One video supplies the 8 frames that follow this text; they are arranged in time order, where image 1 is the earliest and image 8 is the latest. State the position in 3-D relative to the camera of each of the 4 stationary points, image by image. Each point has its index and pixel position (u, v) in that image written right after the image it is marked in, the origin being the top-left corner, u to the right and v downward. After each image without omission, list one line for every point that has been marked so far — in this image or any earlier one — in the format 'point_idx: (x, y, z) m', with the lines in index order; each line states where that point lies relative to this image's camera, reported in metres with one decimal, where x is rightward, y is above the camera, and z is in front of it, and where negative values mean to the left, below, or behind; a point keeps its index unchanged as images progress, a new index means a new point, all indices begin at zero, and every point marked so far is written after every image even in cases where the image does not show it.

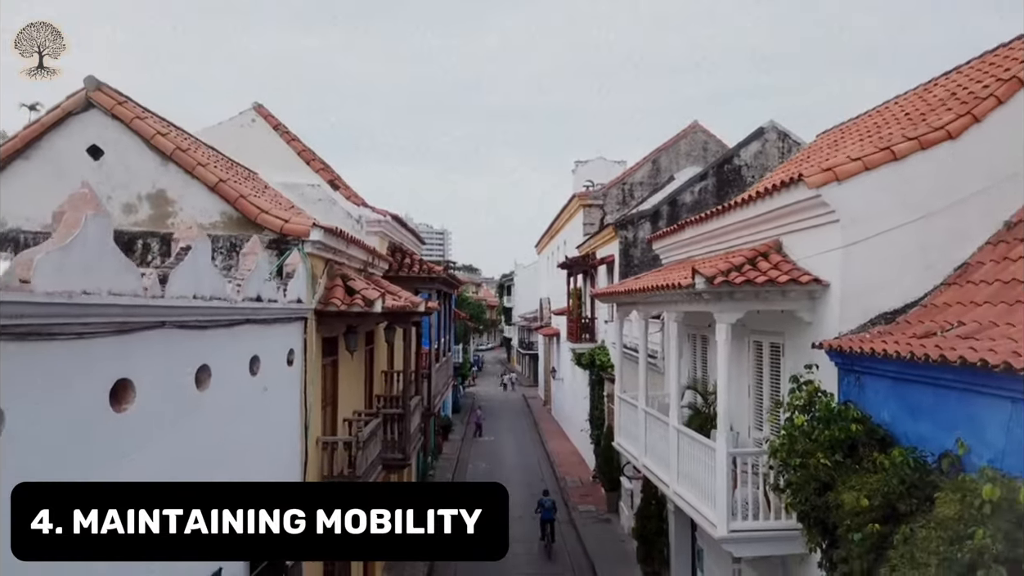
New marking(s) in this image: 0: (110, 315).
0: (-2.3, -0.1, +4.1) m
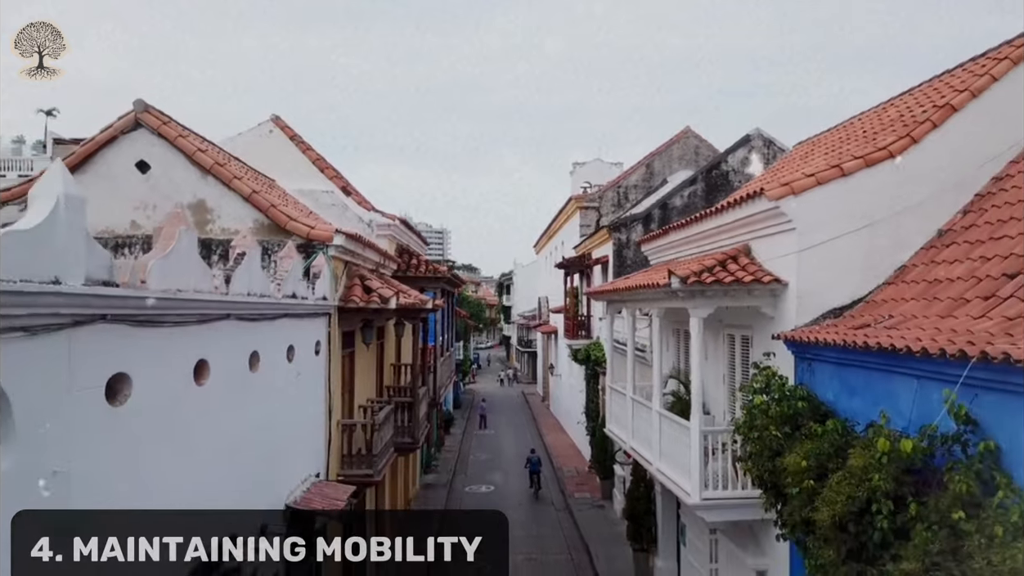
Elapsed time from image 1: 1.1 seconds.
0: (-2.3, -0.1, +5.2) m
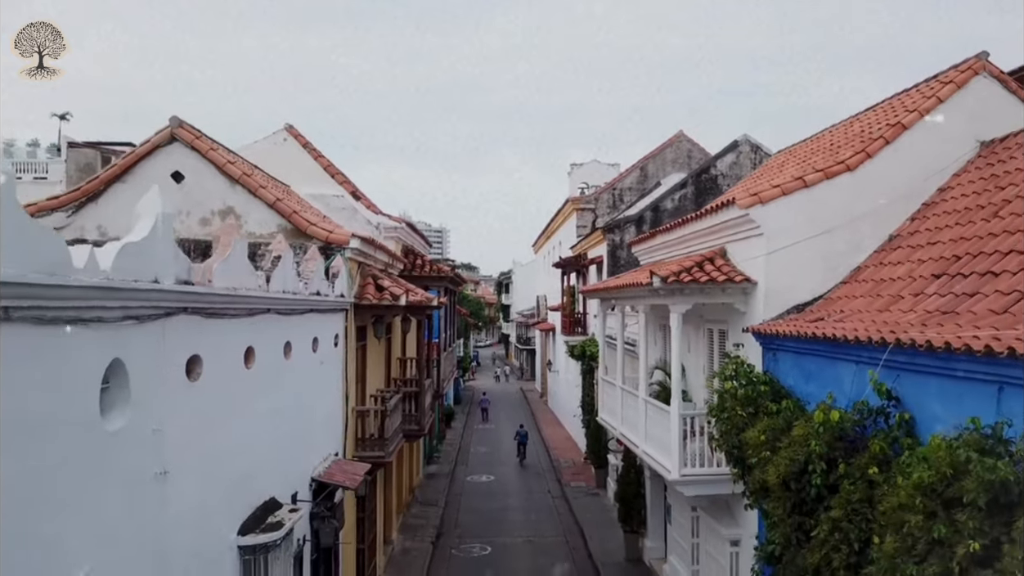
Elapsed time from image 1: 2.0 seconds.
0: (-2.3, -0.1, +6.2) m
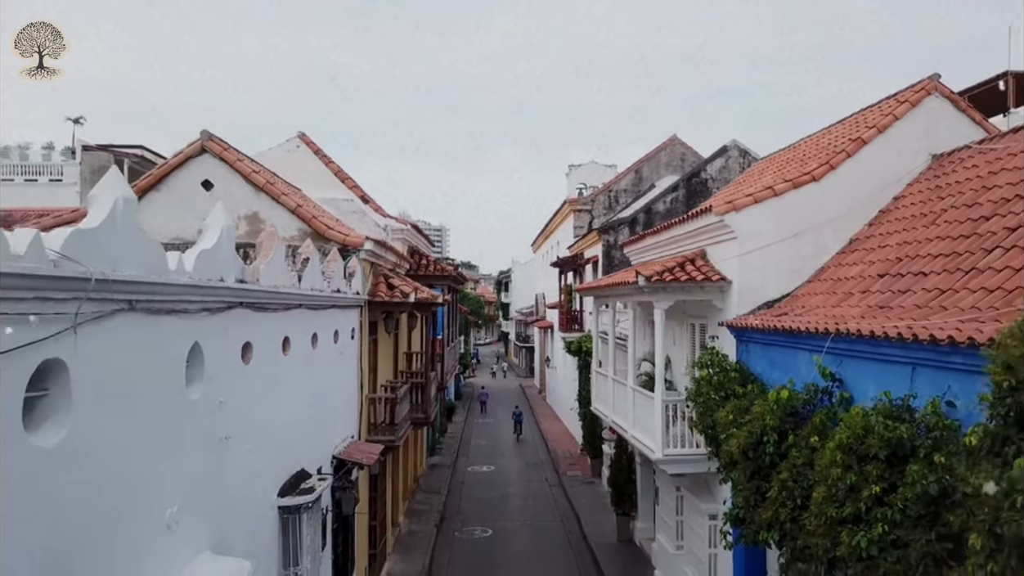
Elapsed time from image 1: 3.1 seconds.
0: (-2.3, -0.1, +7.2) m
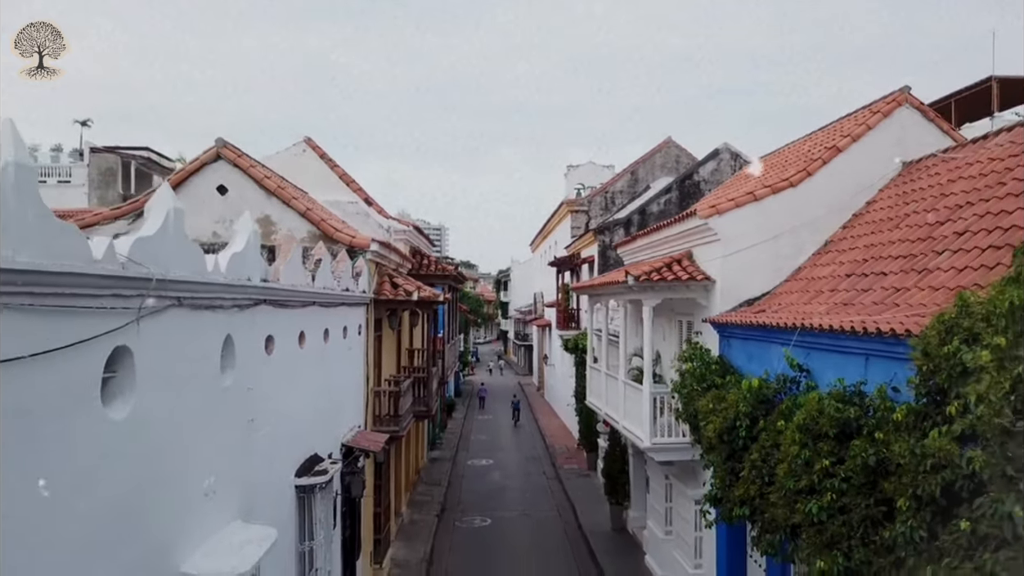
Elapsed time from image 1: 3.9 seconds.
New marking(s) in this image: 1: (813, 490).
0: (-2.3, -0.1, +7.9) m
1: (+2.4, -1.6, +5.7) m
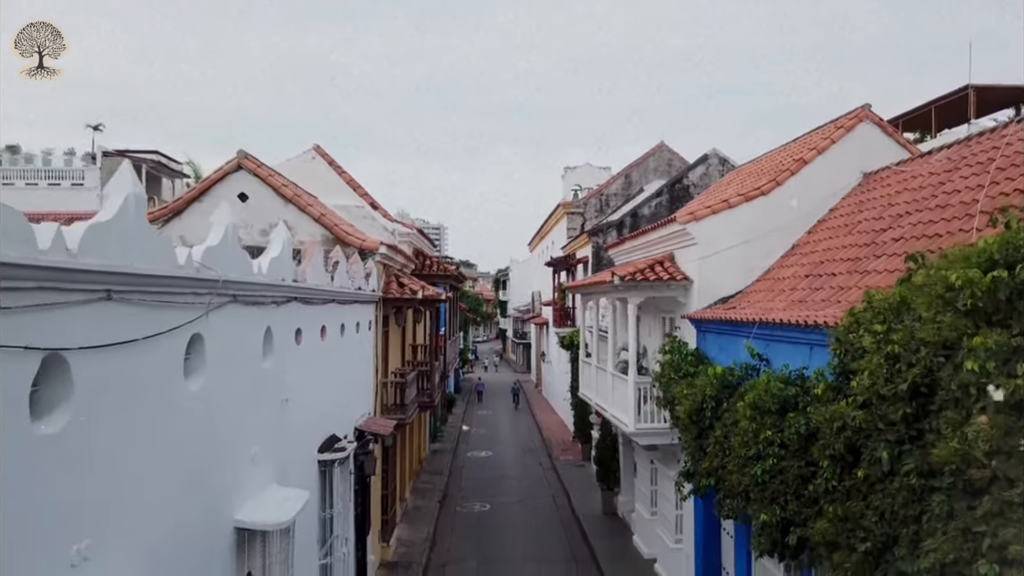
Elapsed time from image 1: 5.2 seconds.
0: (-2.4, -0.1, +9.0) m
1: (+2.3, -1.6, +6.8) m
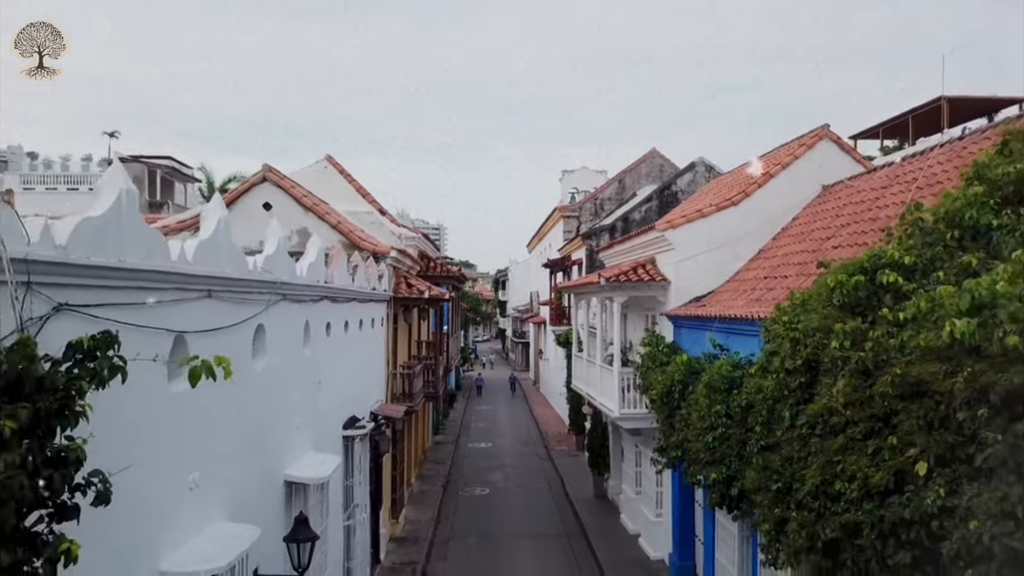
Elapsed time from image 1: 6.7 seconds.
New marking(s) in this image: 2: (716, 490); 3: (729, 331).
0: (-2.4, -0.1, +10.5) m
1: (+2.3, -1.6, +8.3) m
2: (+2.3, -2.3, +8.1) m
3: (+3.0, -0.6, +10.1) m
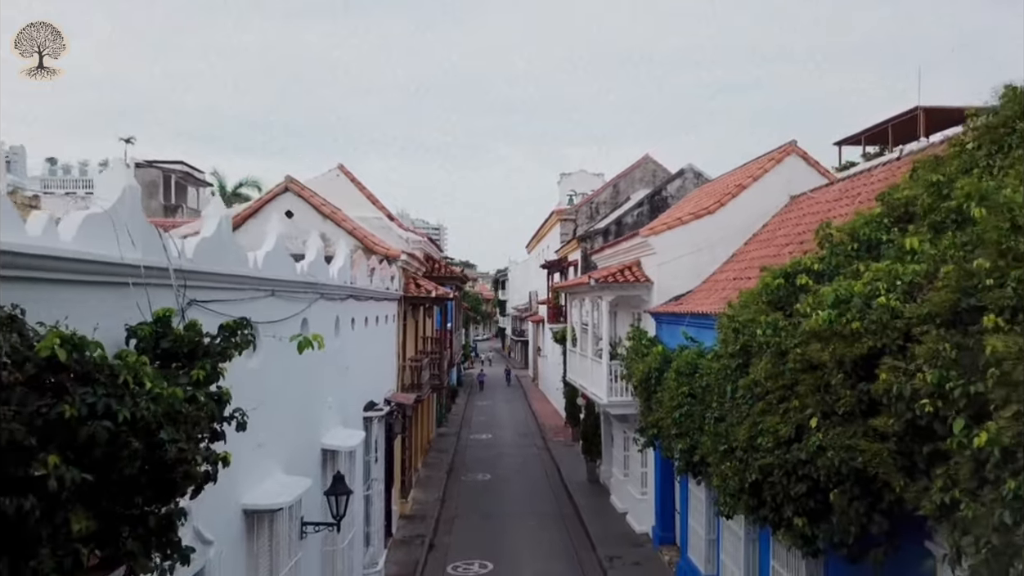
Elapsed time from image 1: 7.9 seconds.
0: (-2.5, -0.1, +12.0) m
1: (+2.3, -1.6, +9.8) m
2: (+2.3, -2.3, +9.6) m
3: (+3.0, -0.6, +11.7) m
